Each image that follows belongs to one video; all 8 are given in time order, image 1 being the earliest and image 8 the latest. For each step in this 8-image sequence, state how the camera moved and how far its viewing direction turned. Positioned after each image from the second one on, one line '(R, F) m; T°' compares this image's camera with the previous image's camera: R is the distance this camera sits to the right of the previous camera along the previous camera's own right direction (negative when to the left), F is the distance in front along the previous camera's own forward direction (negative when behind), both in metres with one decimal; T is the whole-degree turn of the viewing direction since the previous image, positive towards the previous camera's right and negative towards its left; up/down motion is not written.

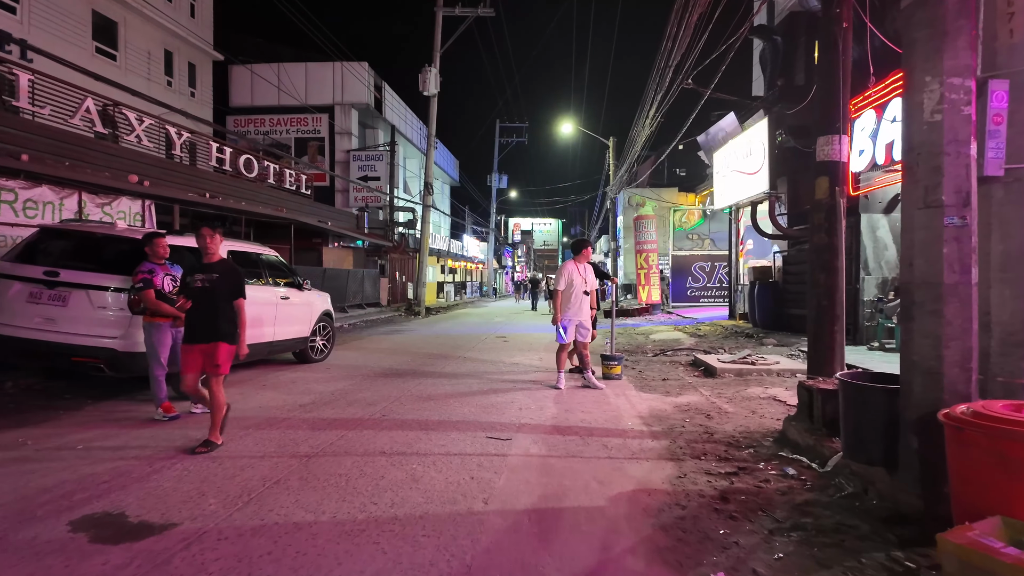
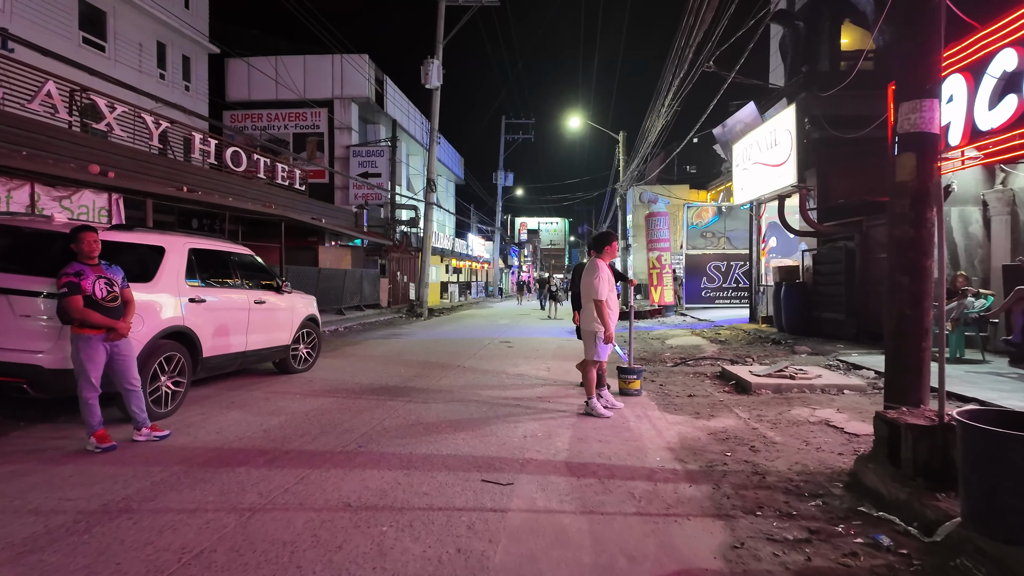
(0.0, +1.0) m; -1°
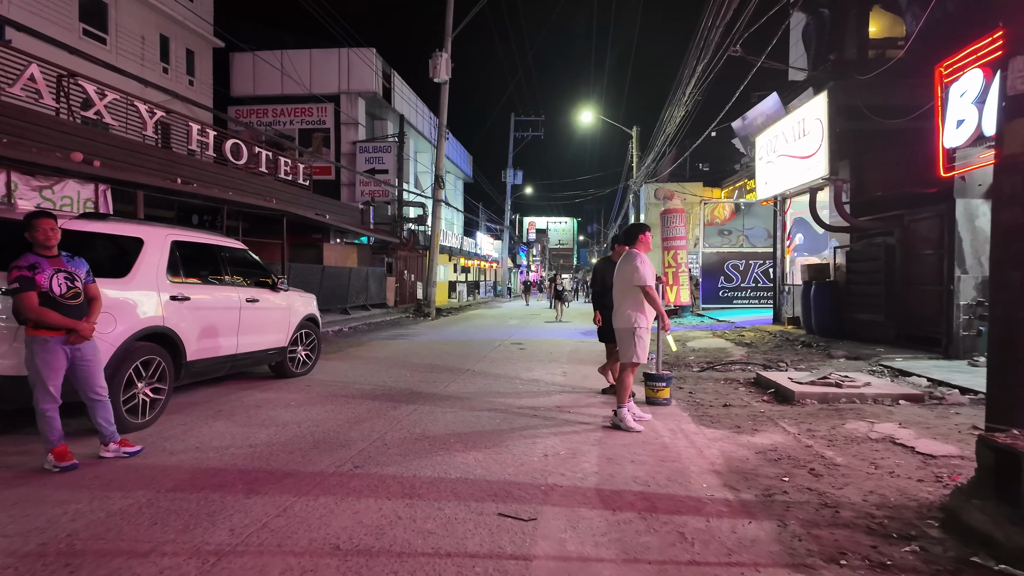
(-0.1, +0.6) m; -1°
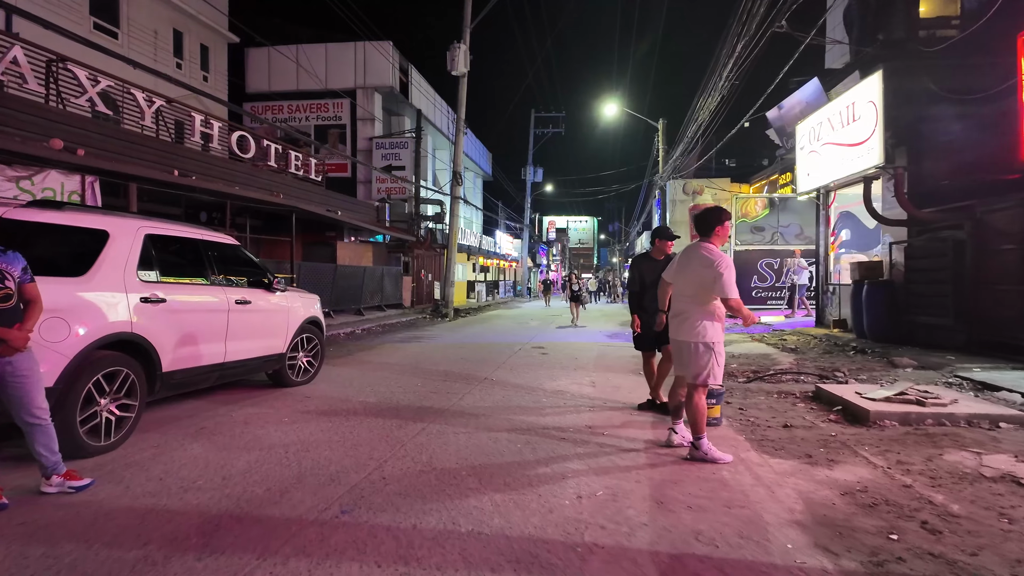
(0.0, +0.8) m; -2°
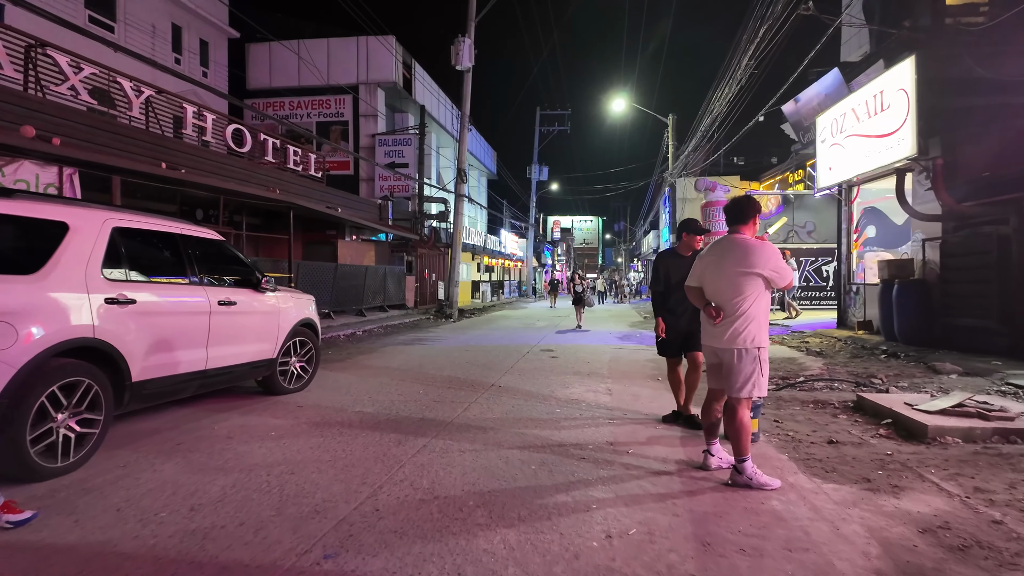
(-0.1, +0.6) m; 0°
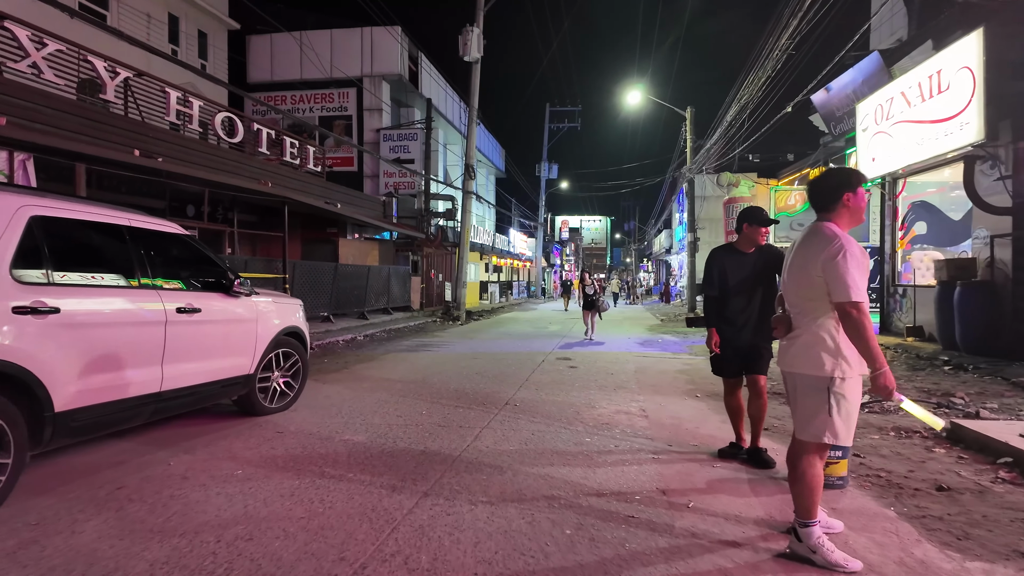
(-0.1, +1.0) m; -1°
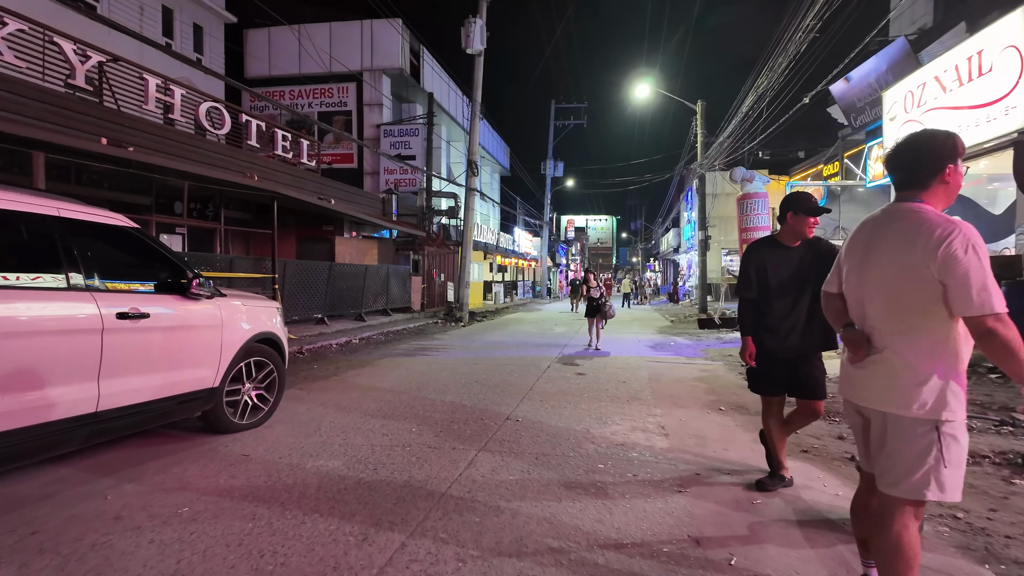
(0.0, +0.7) m; -1°
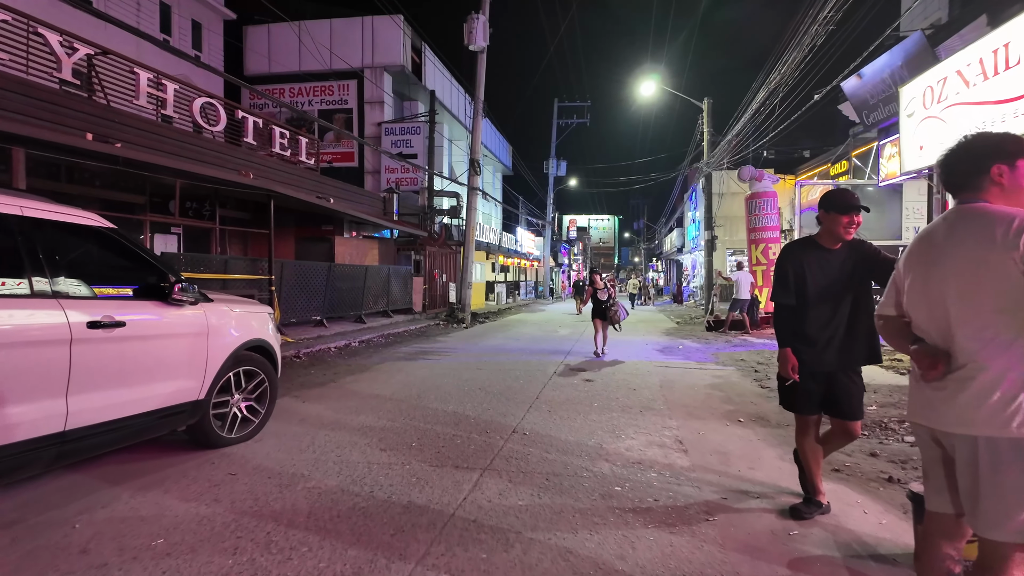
(0.0, +0.3) m; 0°
